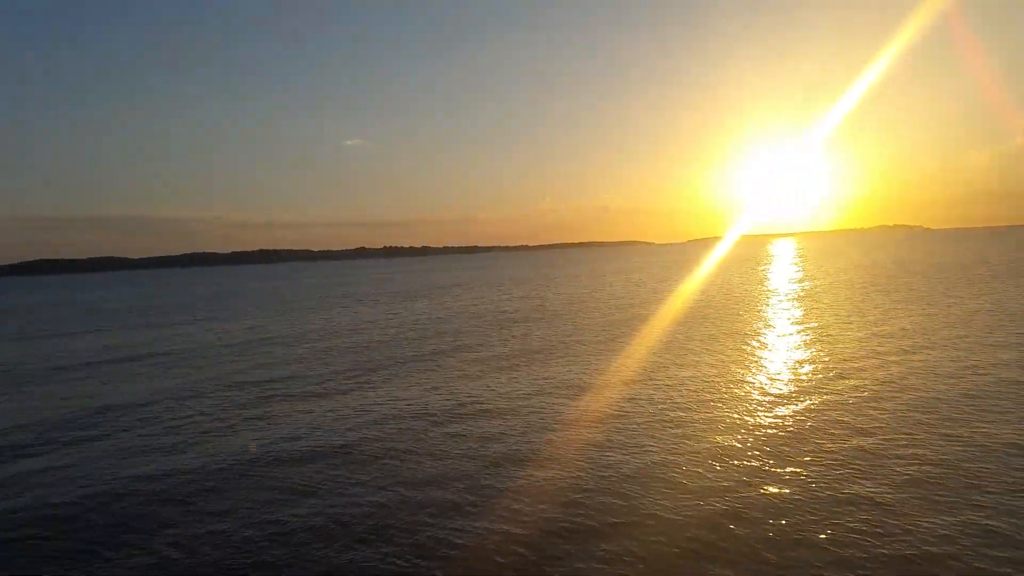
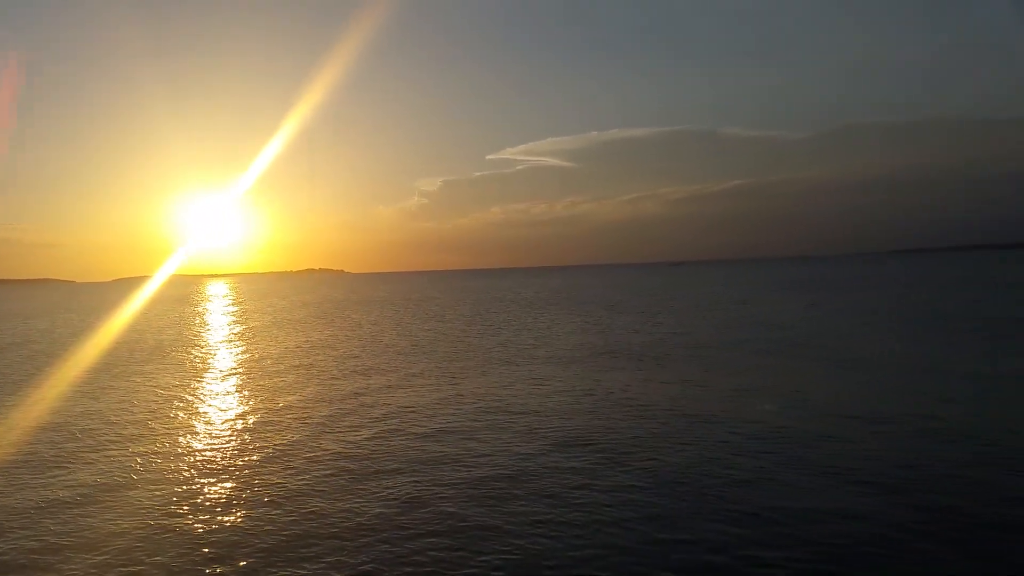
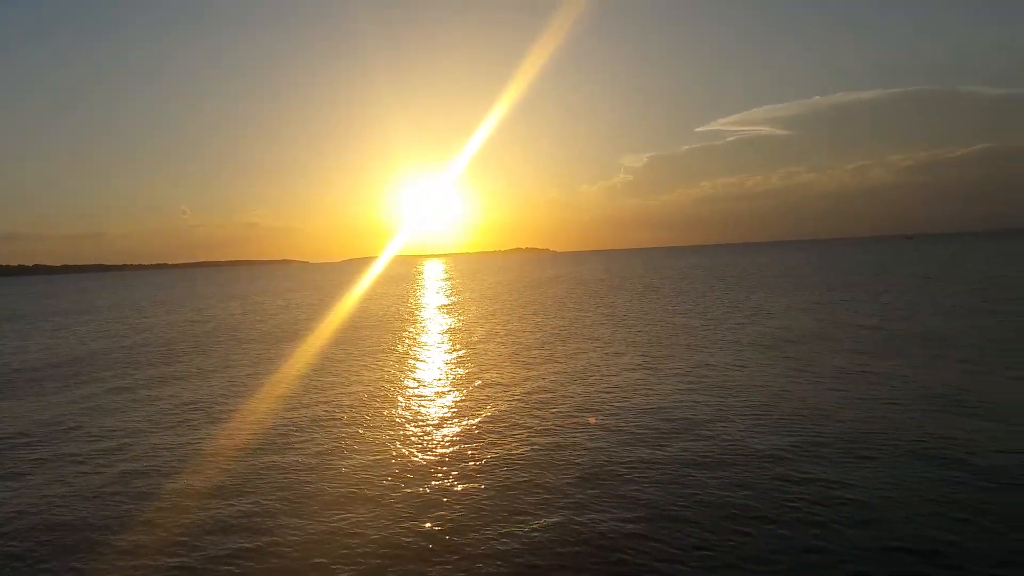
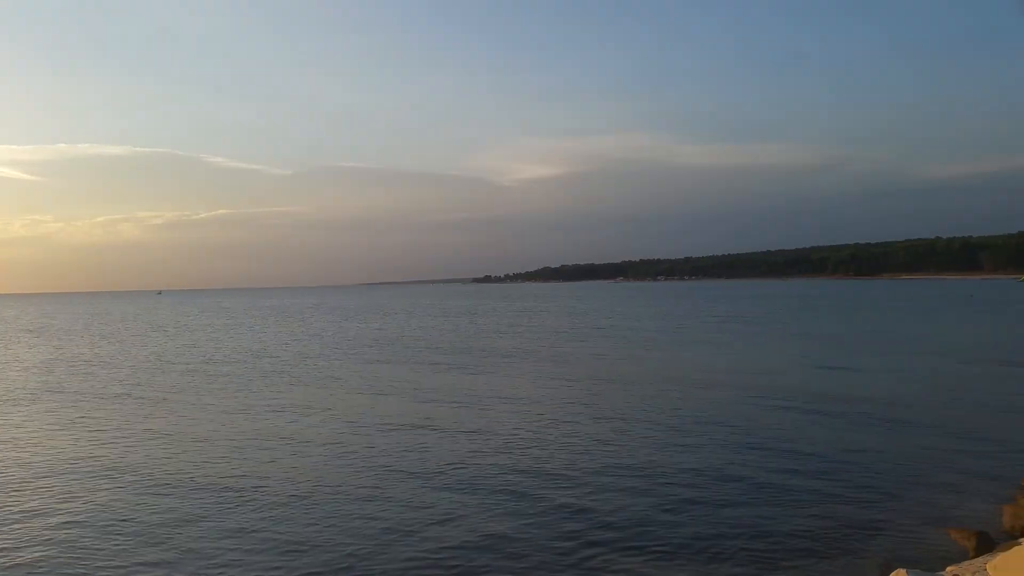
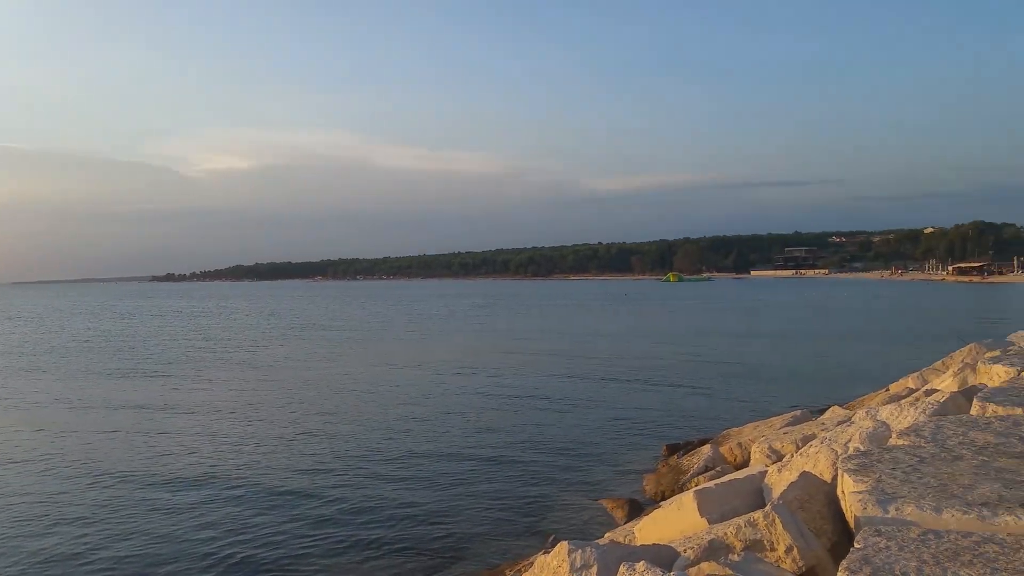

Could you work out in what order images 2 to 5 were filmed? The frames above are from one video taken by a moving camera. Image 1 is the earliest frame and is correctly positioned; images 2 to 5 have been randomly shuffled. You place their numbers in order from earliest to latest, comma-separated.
3, 2, 4, 5
